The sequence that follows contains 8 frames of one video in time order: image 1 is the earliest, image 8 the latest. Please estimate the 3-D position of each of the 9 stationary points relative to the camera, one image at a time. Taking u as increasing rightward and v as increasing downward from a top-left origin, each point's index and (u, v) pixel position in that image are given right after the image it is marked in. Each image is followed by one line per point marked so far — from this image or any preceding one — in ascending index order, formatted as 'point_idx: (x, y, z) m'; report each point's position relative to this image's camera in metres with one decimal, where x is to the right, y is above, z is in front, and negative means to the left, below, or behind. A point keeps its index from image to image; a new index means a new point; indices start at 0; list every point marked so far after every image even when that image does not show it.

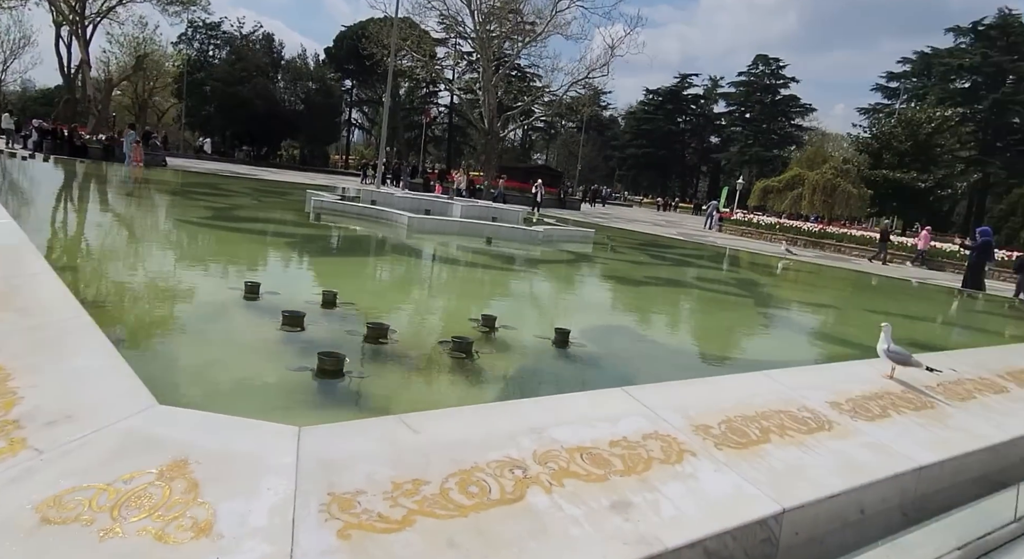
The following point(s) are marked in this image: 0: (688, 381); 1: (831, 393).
0: (+1.0, -0.6, +3.6) m
1: (+1.9, -0.7, +3.7) m
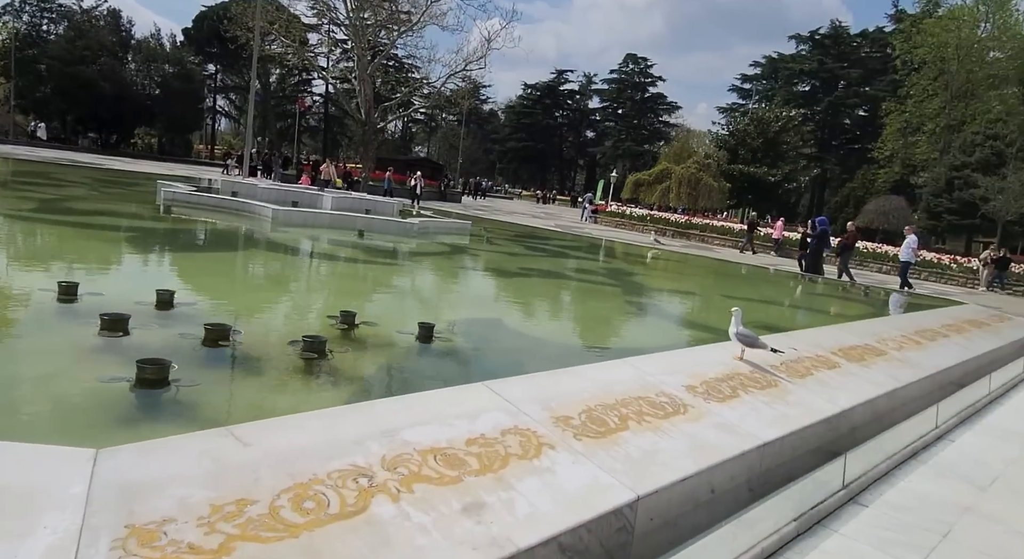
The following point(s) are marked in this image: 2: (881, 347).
0: (+0.2, -0.5, +3.6) m
1: (+1.1, -0.6, +3.8) m
2: (+3.4, -0.6, +5.7) m
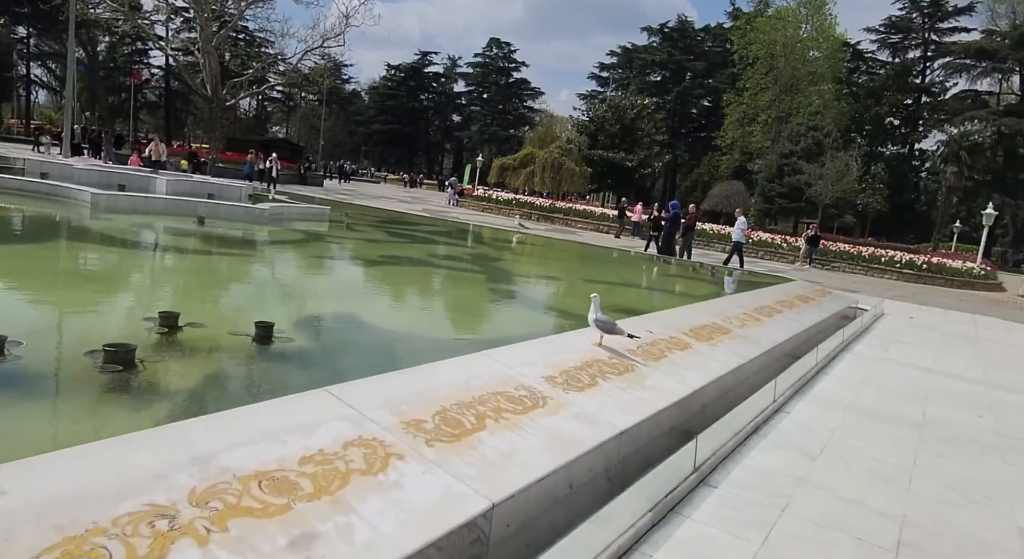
0: (-0.6, -0.5, +3.3) m
1: (+0.2, -0.5, +3.7) m
2: (+2.1, -0.5, +6.0) m
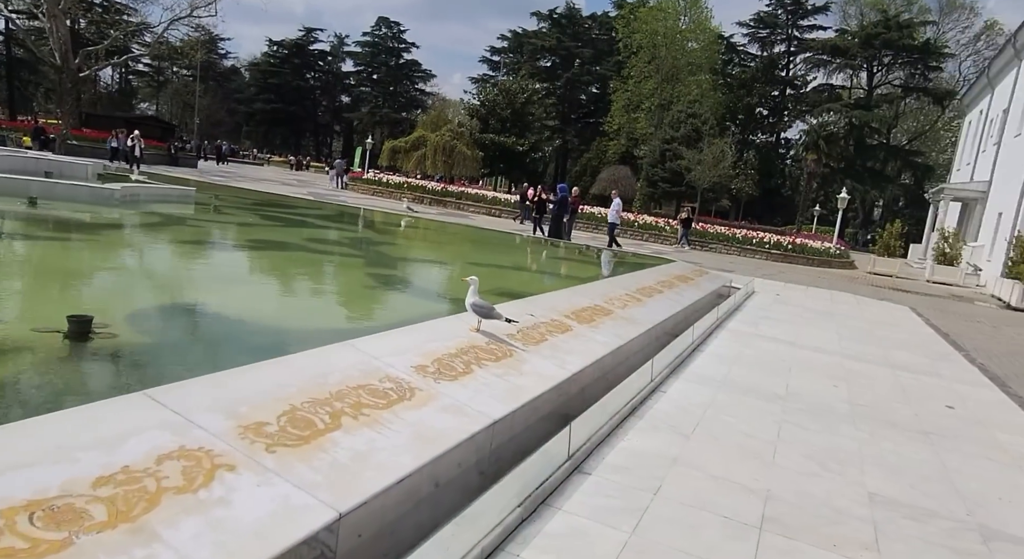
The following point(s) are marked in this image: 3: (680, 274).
0: (-1.2, -0.4, +3.0) m
1: (-0.5, -0.4, +3.5) m
2: (+0.9, -0.3, +6.1) m
3: (+2.7, +0.1, +9.9) m
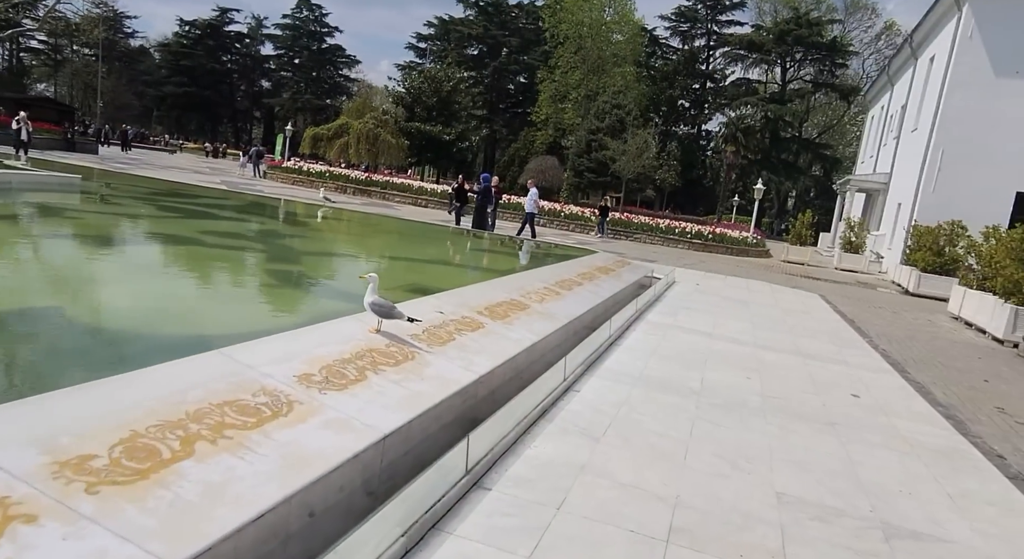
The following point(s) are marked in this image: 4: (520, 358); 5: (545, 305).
0: (-1.7, -0.4, +2.6) m
1: (-1.1, -0.4, +3.2) m
2: (+0.1, -0.2, +5.9) m
3: (+1.4, +0.2, +9.8) m
4: (+0.1, -0.6, +4.5) m
5: (+0.3, -0.3, +6.0) m
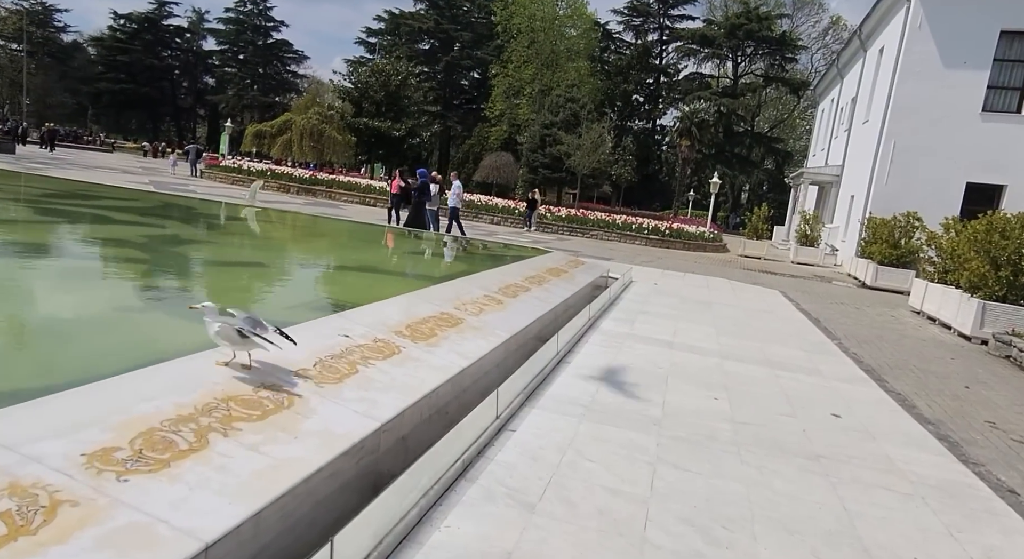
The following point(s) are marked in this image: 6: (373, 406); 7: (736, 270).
0: (-2.0, -0.6, +1.6) m
1: (-1.4, -0.5, +2.2) m
2: (-0.4, -0.3, +5.0) m
3: (+0.6, +0.2, +9.0) m
4: (-0.4, -0.6, +3.7) m
5: (-0.2, -0.3, +5.2) m
6: (-0.7, -0.6, +3.0) m
7: (+6.1, +0.3, +16.8) m
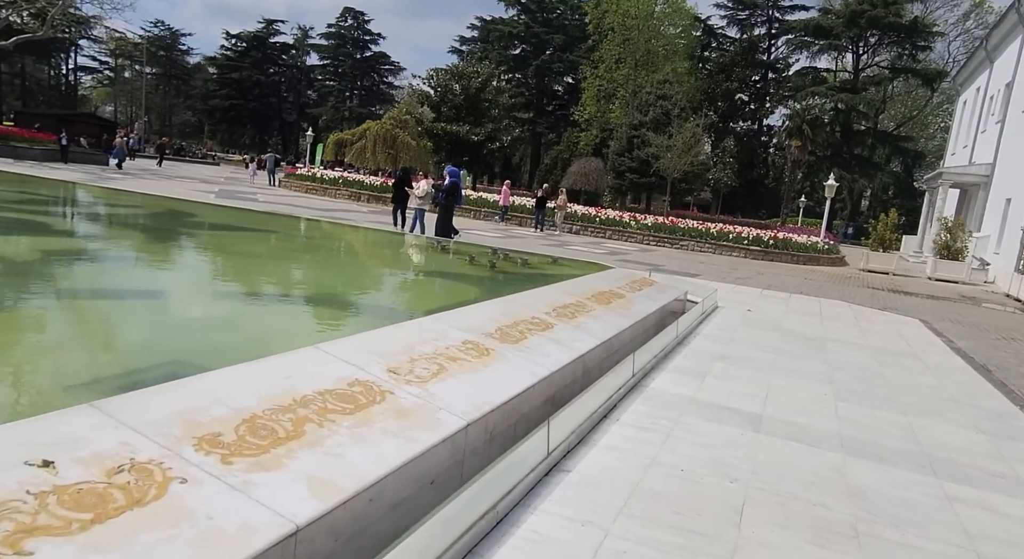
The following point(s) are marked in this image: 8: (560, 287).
0: (-2.8, -0.7, -0.1) m
1: (-2.1, -0.7, +0.5) m
2: (-0.6, -0.5, +3.0) m
3: (+1.0, -0.1, +6.9) m
4: (-0.8, -0.9, +1.7) m
5: (-0.4, -0.6, +3.2) m
6: (-1.2, -0.8, +1.1) m
7: (+7.6, -0.2, +13.7) m
8: (+0.5, -0.1, +6.4) m
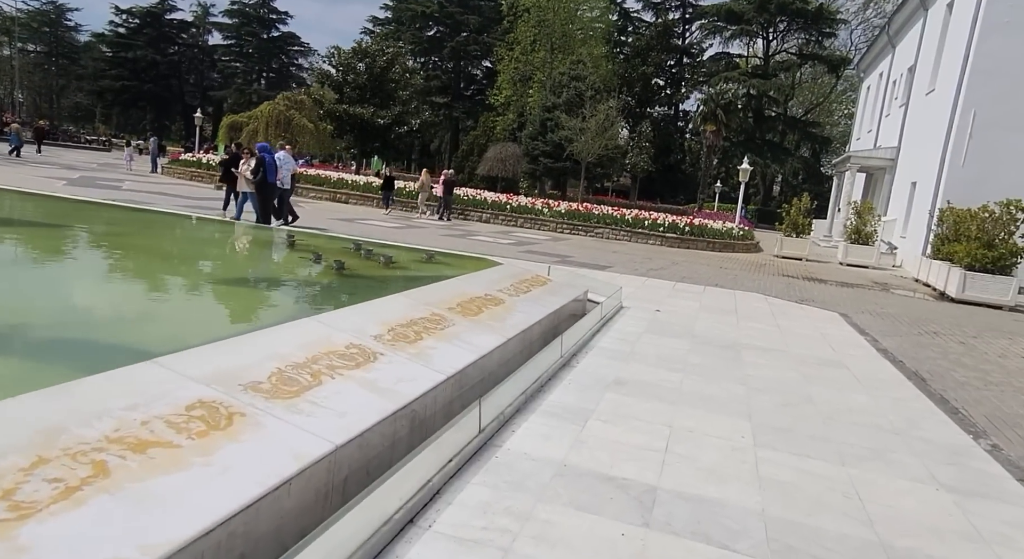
0: (-3.3, -1.0, -1.8) m
1: (-2.6, -0.9, -1.2) m
2: (-1.5, -0.6, +1.5) m
3: (-0.3, -0.1, +5.5) m
4: (-1.5, -1.0, +0.2) m
5: (-1.3, -0.7, +1.7) m
6: (-1.8, -1.0, -0.5) m
7: (+5.5, 0.0, +13.0) m
8: (-0.8, -0.1, +4.9) m
